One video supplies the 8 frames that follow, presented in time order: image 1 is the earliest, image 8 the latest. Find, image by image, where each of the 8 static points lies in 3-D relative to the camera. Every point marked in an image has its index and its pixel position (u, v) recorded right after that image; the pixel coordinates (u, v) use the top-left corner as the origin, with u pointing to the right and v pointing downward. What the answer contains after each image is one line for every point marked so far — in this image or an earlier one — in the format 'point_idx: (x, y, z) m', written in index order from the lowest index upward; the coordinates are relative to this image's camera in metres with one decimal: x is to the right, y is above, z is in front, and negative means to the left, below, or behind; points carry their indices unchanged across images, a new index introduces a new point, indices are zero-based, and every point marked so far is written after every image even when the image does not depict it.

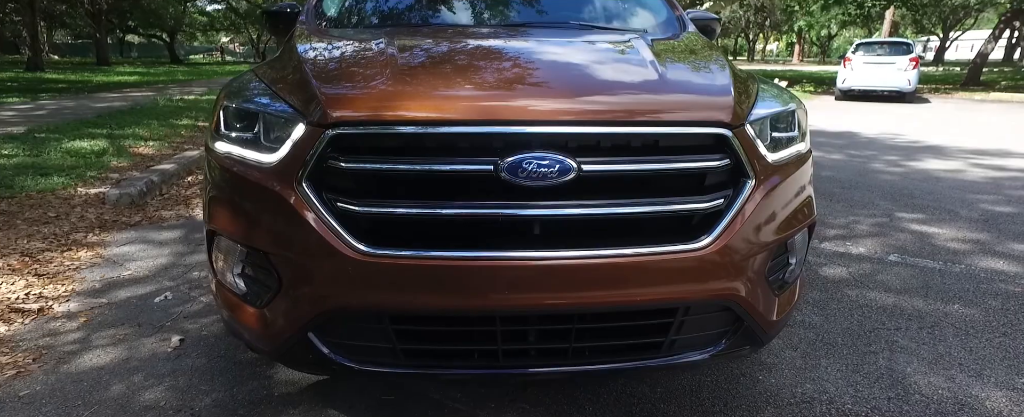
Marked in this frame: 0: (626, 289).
0: (+0.2, -0.2, +1.5) m
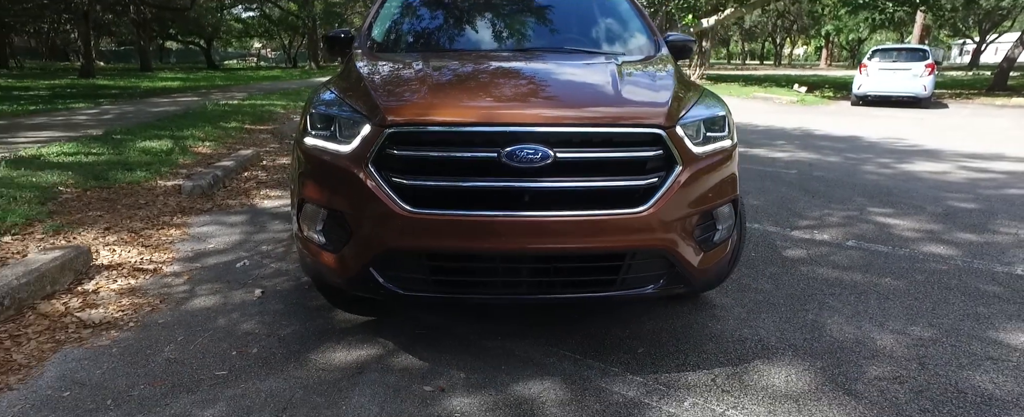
0: (+0.2, -0.1, +2.2) m
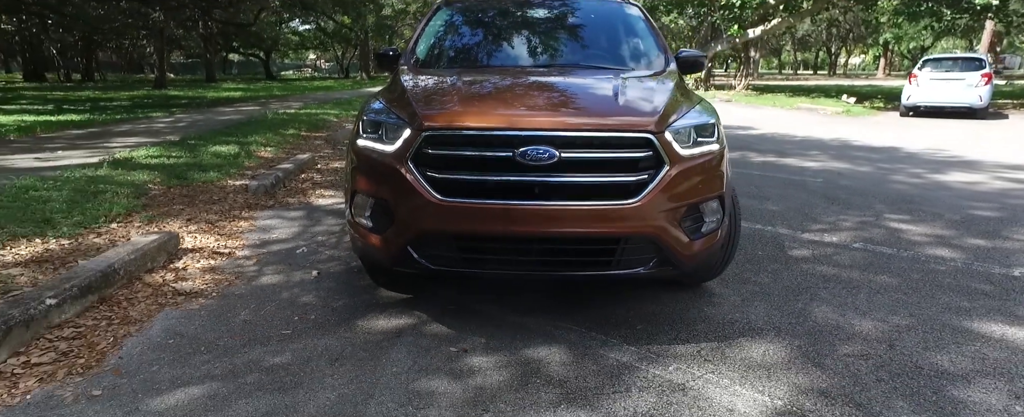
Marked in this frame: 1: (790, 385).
0: (+0.3, -0.1, +2.7) m
1: (+1.1, -0.7, +2.6) m
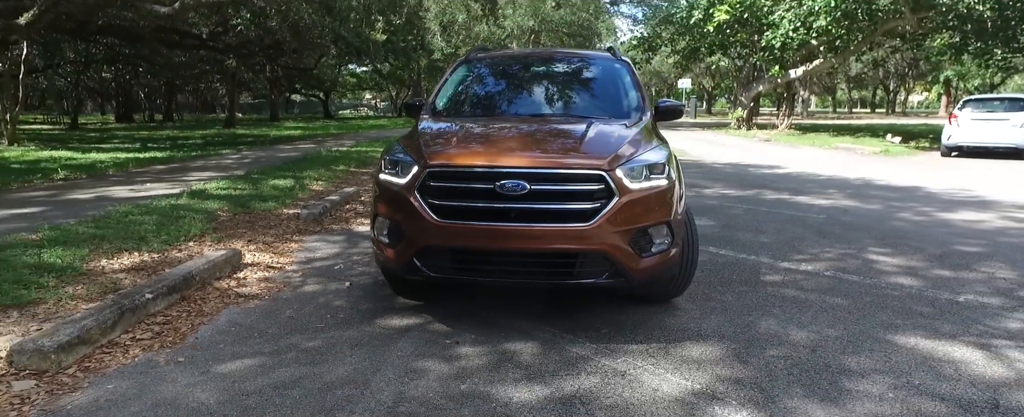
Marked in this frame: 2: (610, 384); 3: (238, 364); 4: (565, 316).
0: (+0.2, -0.2, +3.4) m
1: (+1.0, -0.8, +3.2) m
2: (+0.5, -0.8, +3.1) m
3: (-1.4, -0.8, +3.2) m
4: (+0.3, -0.7, +4.0) m
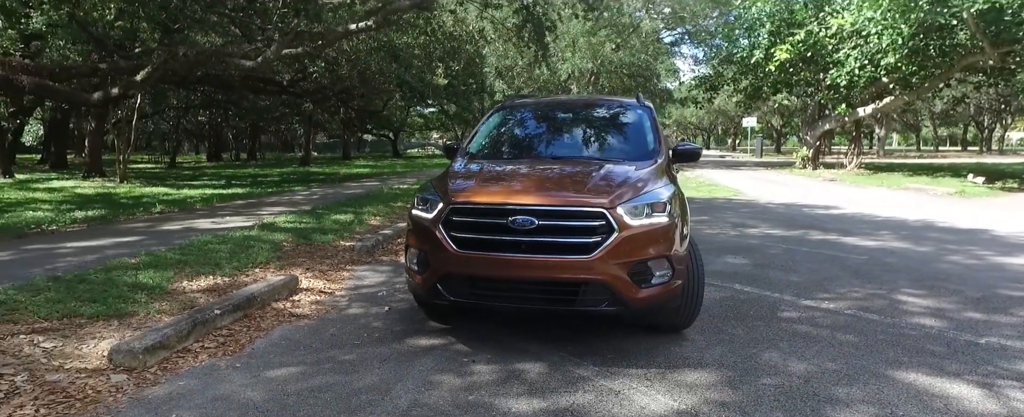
0: (+0.2, -0.4, +3.8) m
1: (+1.0, -1.0, +3.5) m
2: (+0.5, -1.0, +3.4) m
3: (-1.3, -0.9, +3.8) m
4: (+0.4, -0.9, +4.3) m
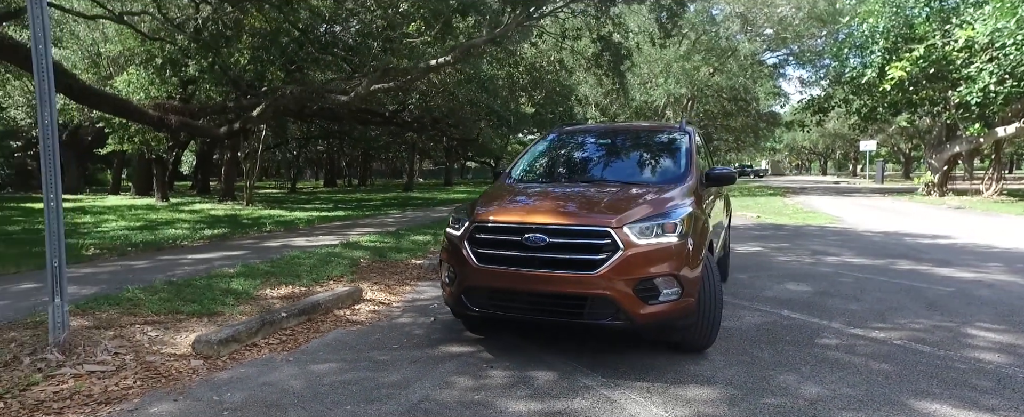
0: (+0.3, -0.5, +4.1) m
1: (+1.0, -1.1, +3.7) m
2: (+0.5, -1.1, +3.7) m
3: (-1.2, -1.0, +4.3) m
4: (+0.6, -1.0, +4.6) m
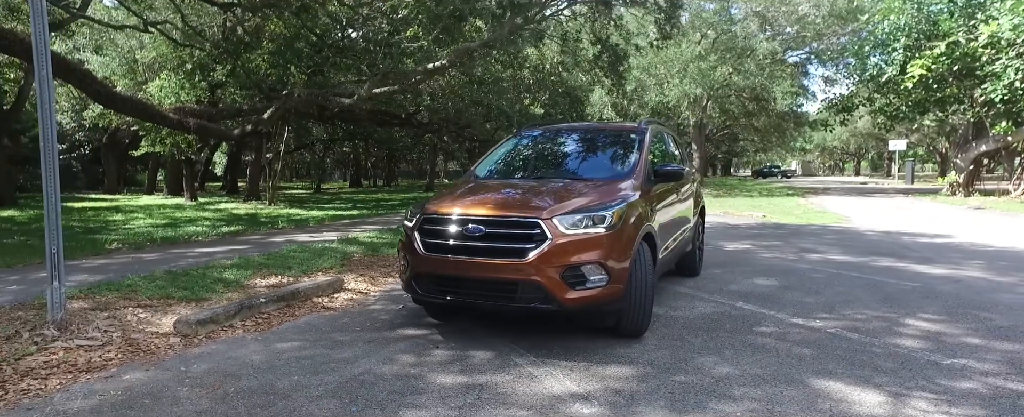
0: (-0.1, -0.5, +4.5) m
1: (+0.6, -1.1, +4.0) m
2: (0.0, -1.1, +4.1) m
3: (-1.6, -1.0, +4.8) m
4: (+0.2, -1.0, +5.0) m
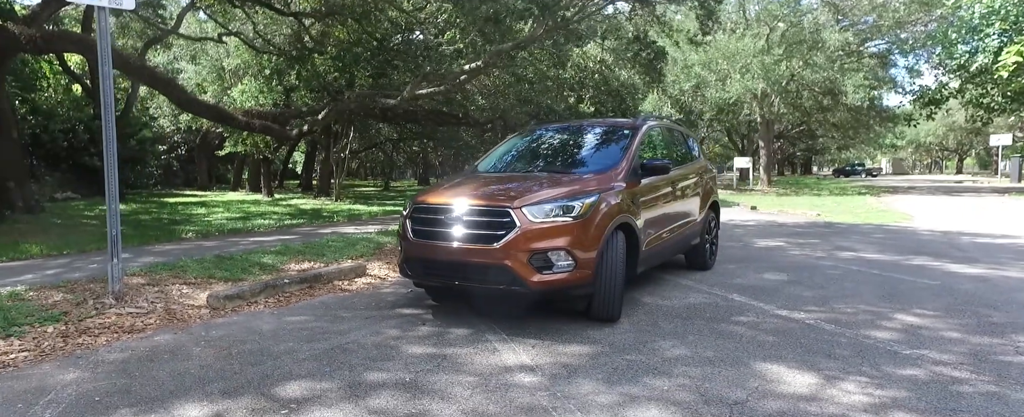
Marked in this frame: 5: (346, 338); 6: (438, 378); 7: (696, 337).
0: (-0.3, -0.4, +4.9) m
1: (+0.3, -1.0, +4.4) m
2: (-0.2, -1.0, +4.5) m
3: (-1.8, -0.9, +5.5) m
4: (0.0, -0.9, +5.4) m
5: (-1.2, -1.0, +4.9) m
6: (-0.5, -1.1, +4.0) m
7: (+1.4, -1.0, +5.0) m
